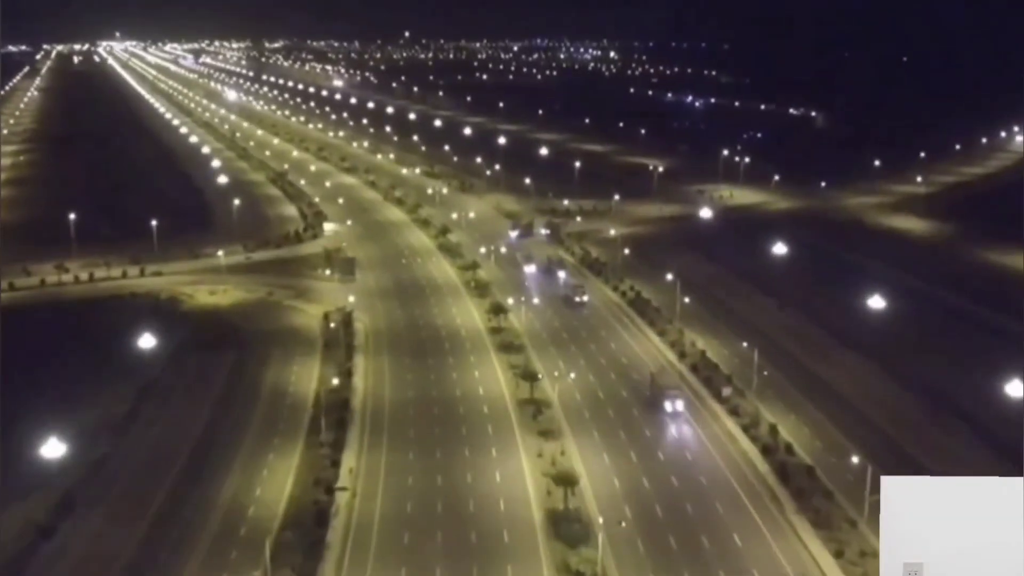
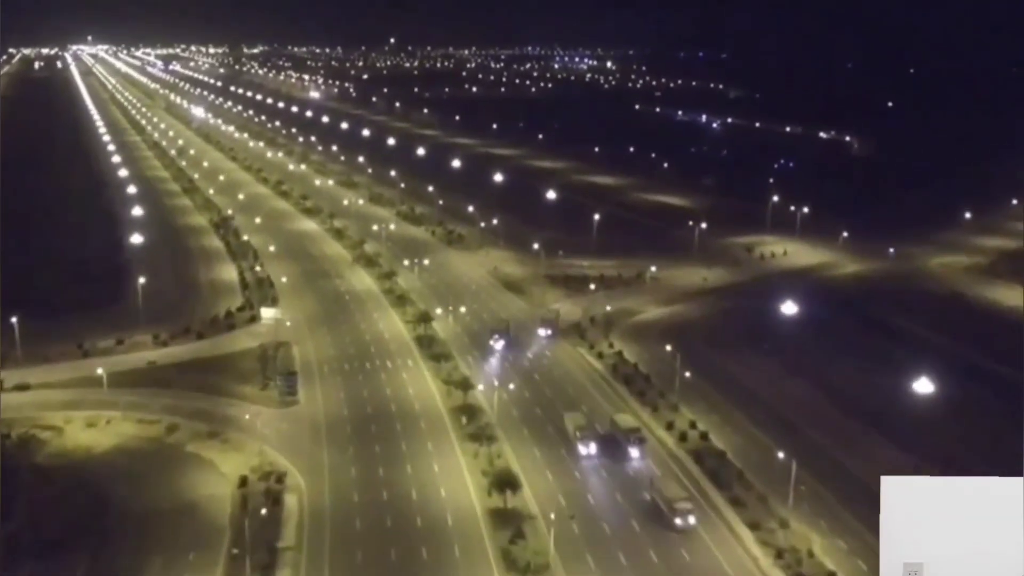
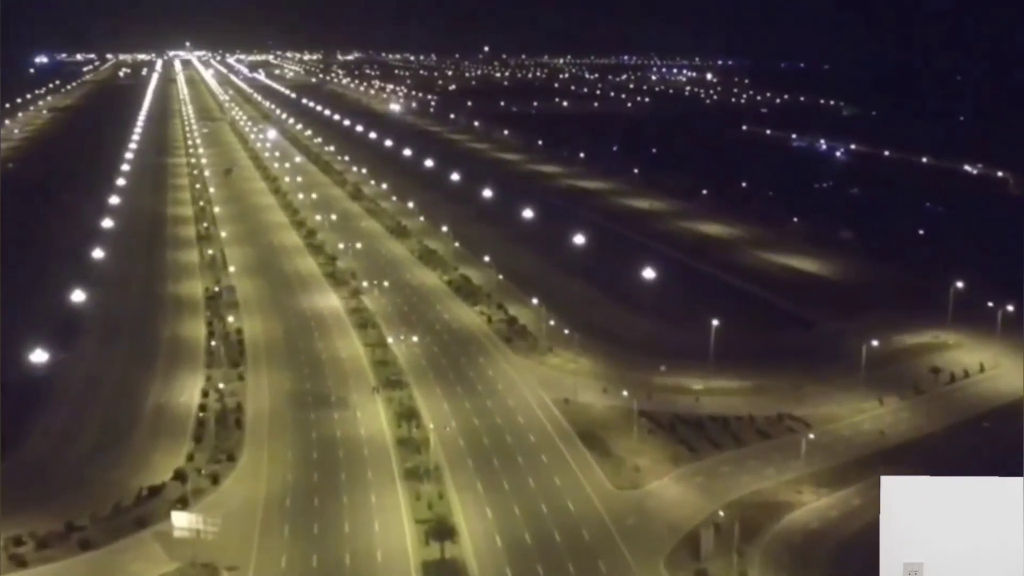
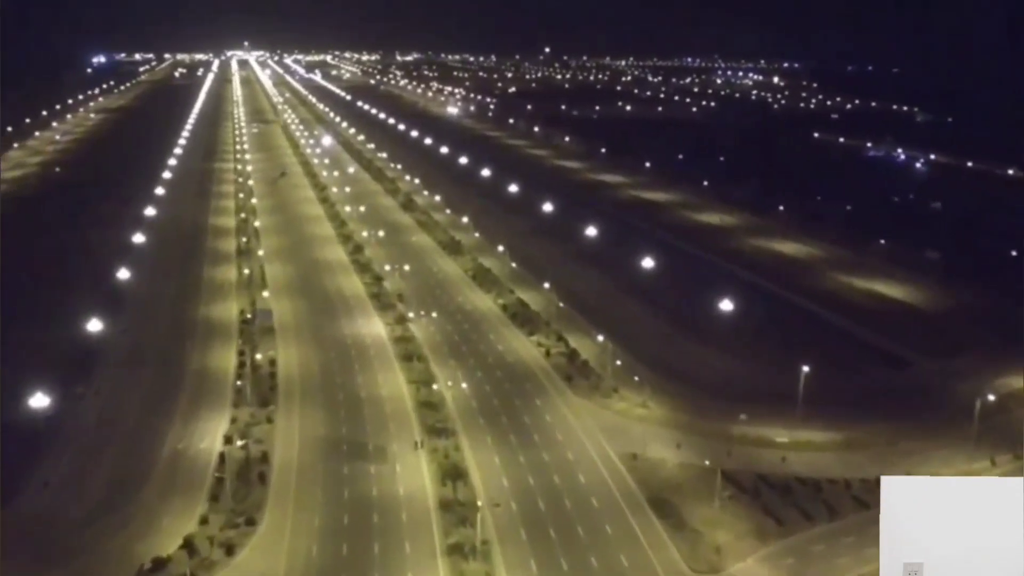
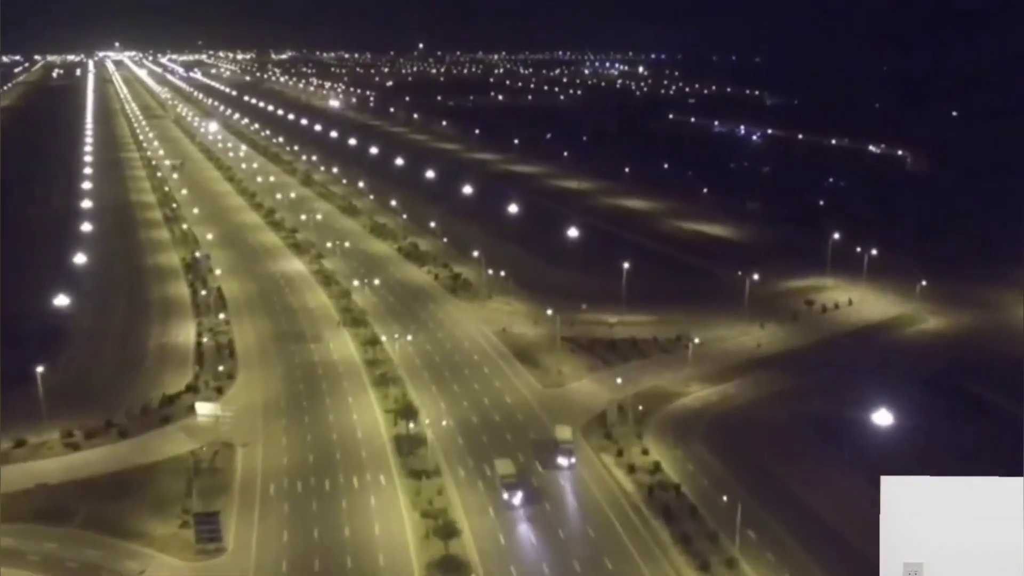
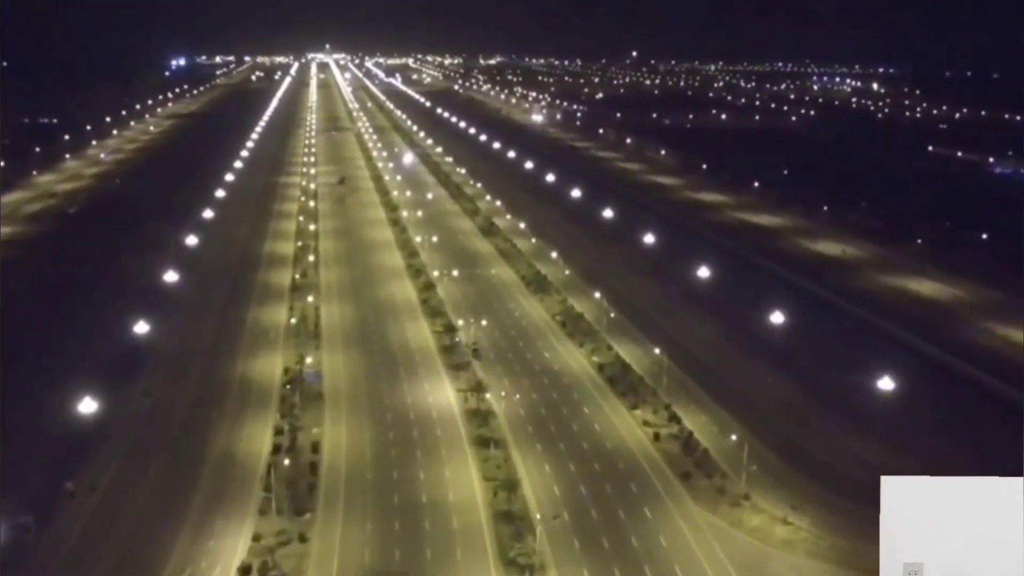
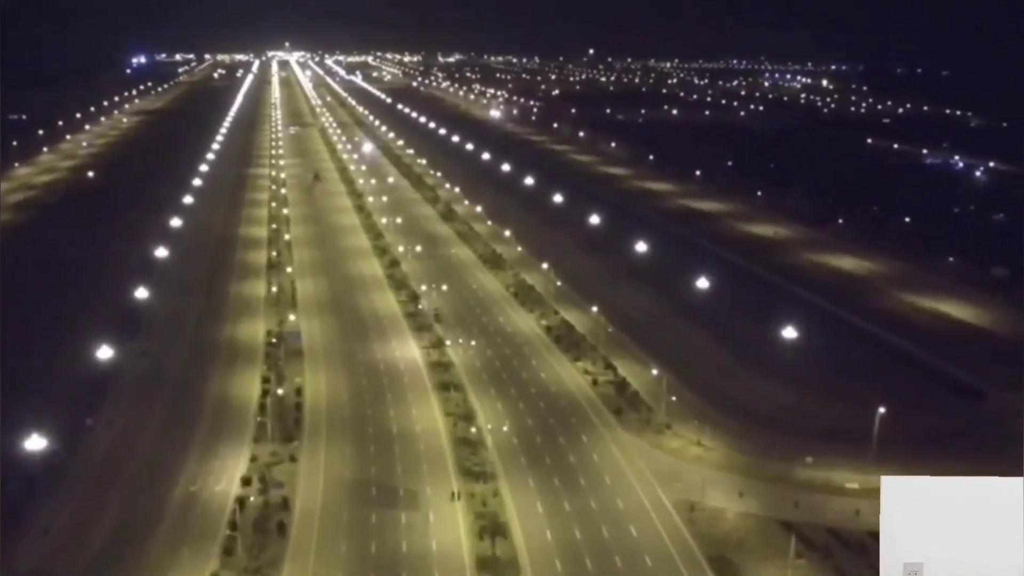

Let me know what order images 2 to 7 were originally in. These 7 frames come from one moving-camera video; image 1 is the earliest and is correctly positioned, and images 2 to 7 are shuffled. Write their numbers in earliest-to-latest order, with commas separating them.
2, 5, 3, 4, 7, 6
